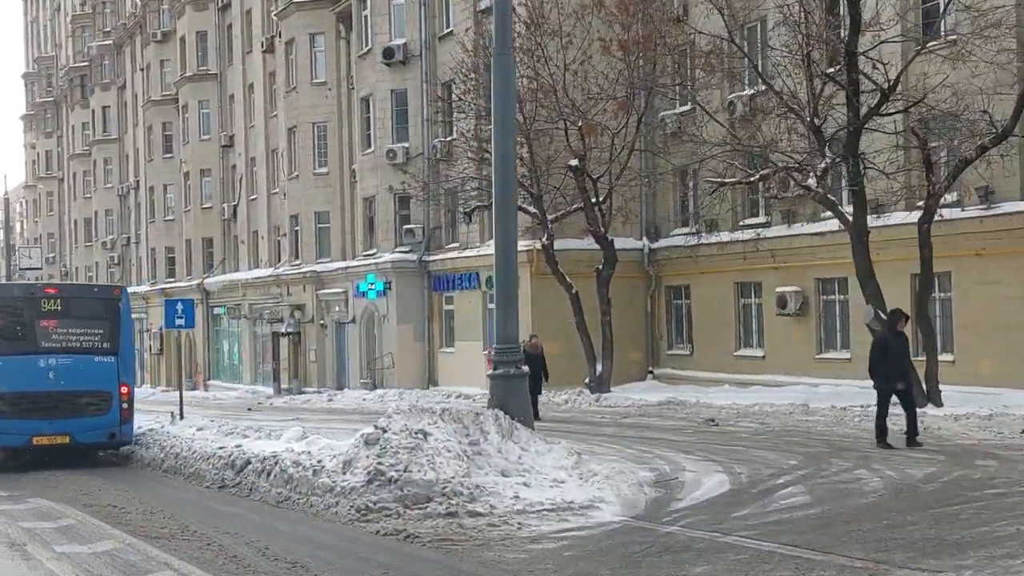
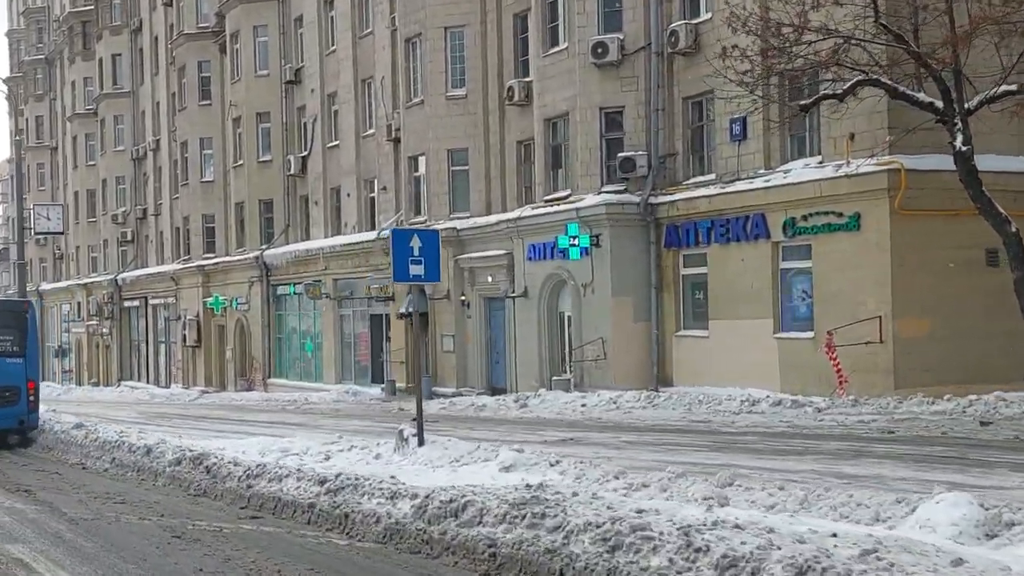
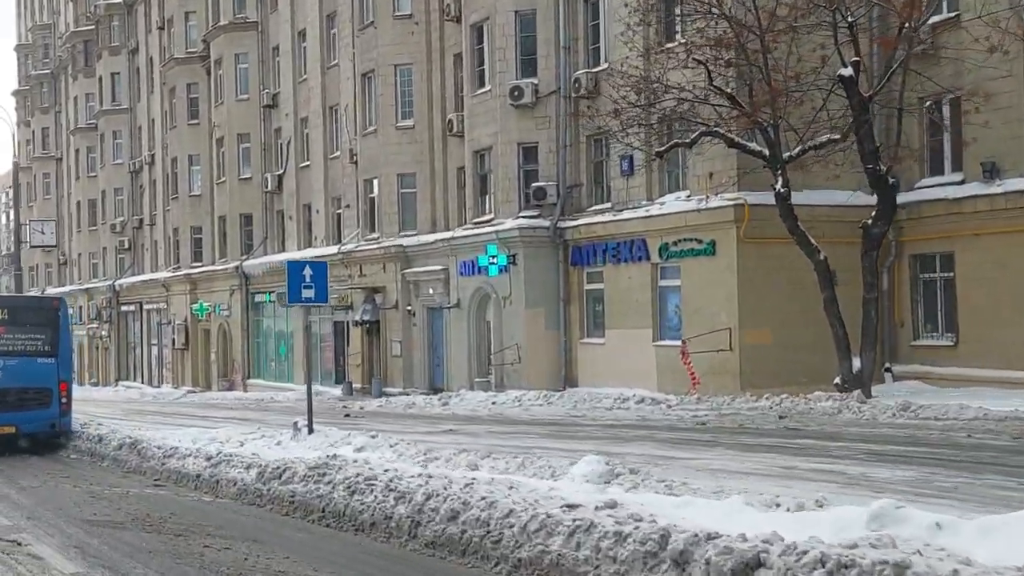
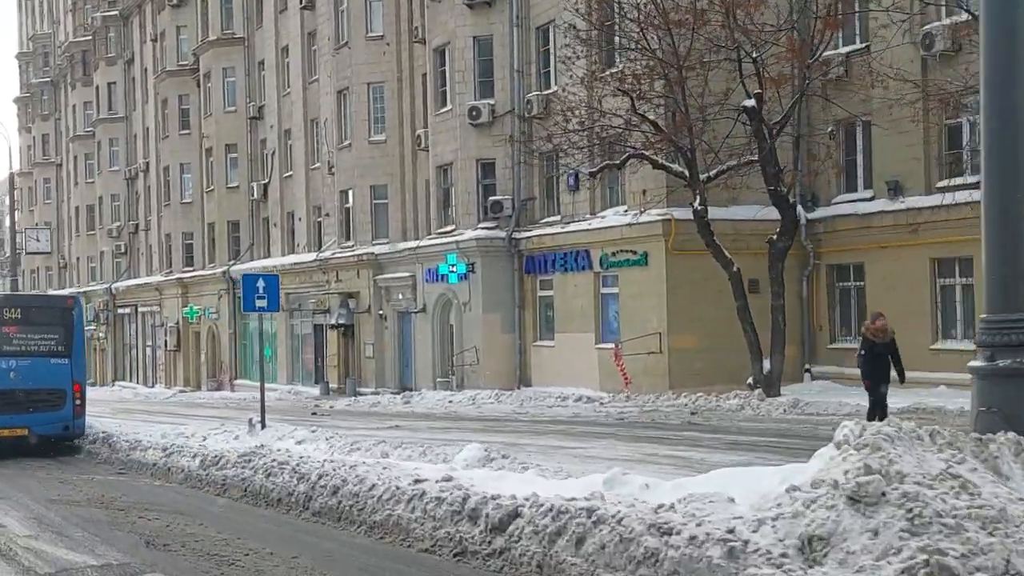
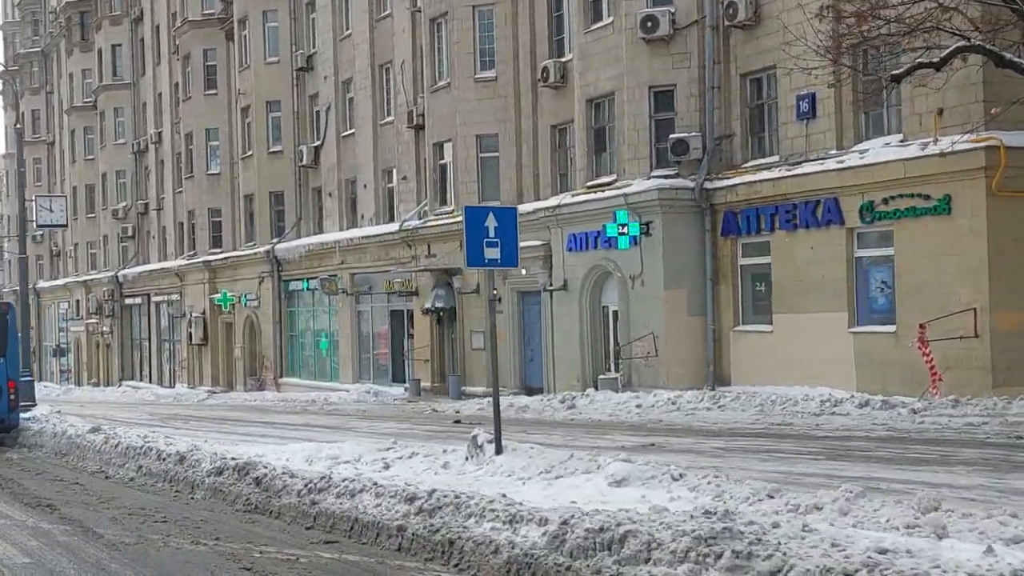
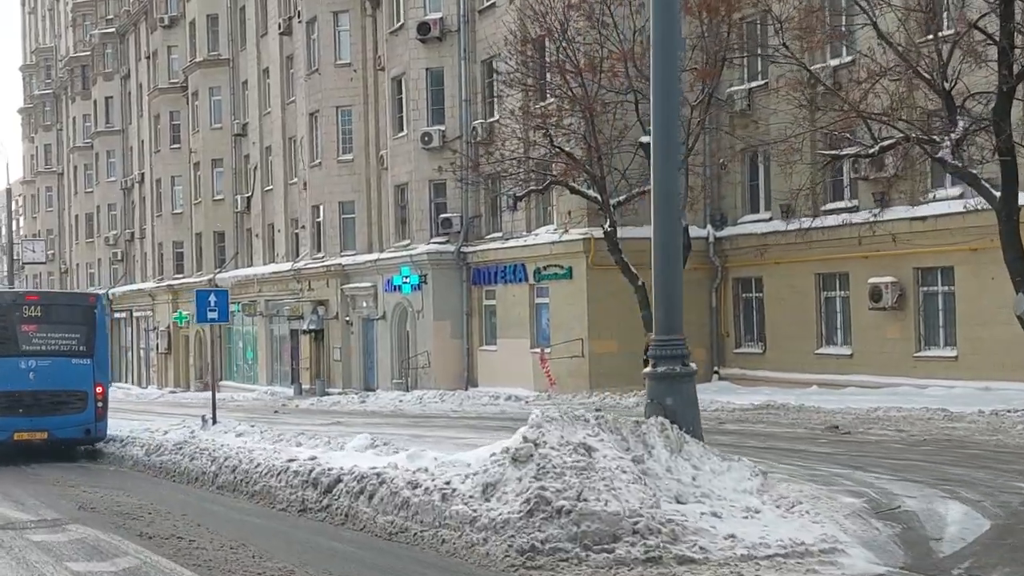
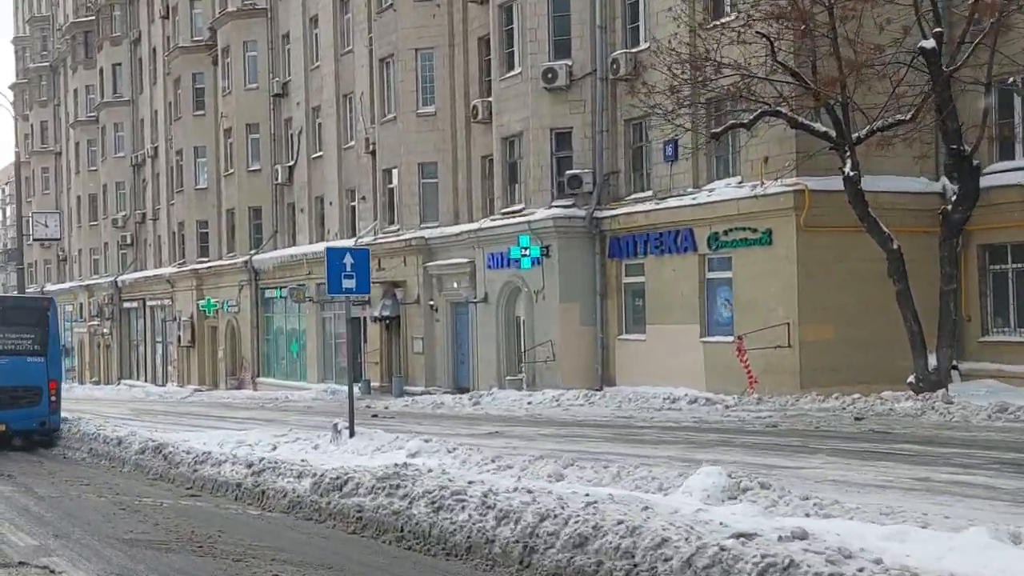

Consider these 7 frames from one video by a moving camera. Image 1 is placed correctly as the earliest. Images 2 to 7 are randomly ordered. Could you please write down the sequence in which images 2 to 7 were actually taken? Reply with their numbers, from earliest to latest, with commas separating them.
6, 4, 3, 7, 2, 5
